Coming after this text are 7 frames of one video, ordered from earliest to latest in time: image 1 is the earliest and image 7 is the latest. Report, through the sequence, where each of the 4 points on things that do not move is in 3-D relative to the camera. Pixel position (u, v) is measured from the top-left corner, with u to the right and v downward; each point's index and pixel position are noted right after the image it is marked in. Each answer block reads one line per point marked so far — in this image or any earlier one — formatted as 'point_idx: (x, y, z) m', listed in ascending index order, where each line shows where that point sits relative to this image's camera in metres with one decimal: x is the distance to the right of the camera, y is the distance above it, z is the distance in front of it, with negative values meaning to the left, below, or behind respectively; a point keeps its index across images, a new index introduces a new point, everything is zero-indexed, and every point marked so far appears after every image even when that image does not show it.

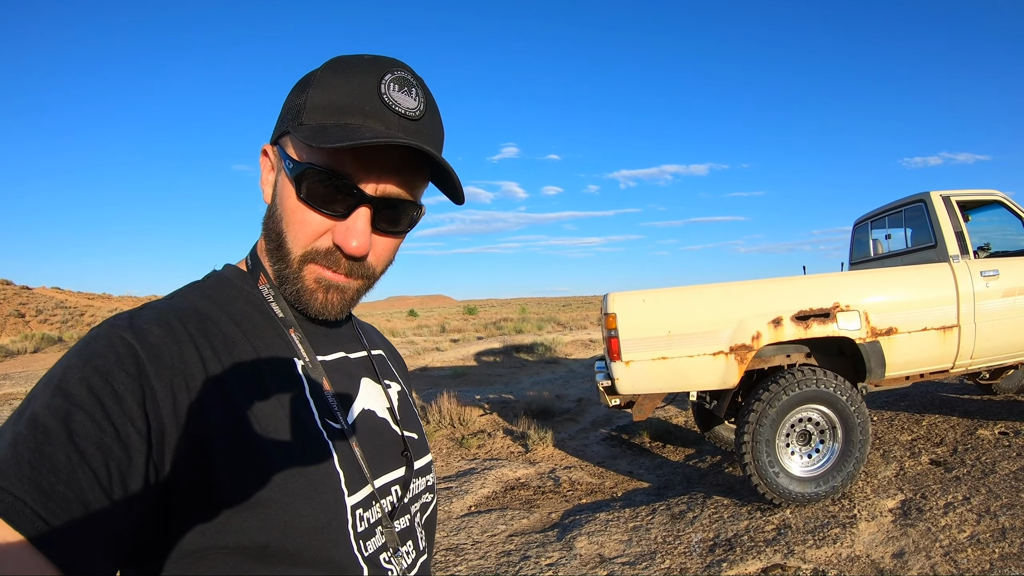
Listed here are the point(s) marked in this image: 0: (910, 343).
0: (+2.8, -0.4, +4.4) m
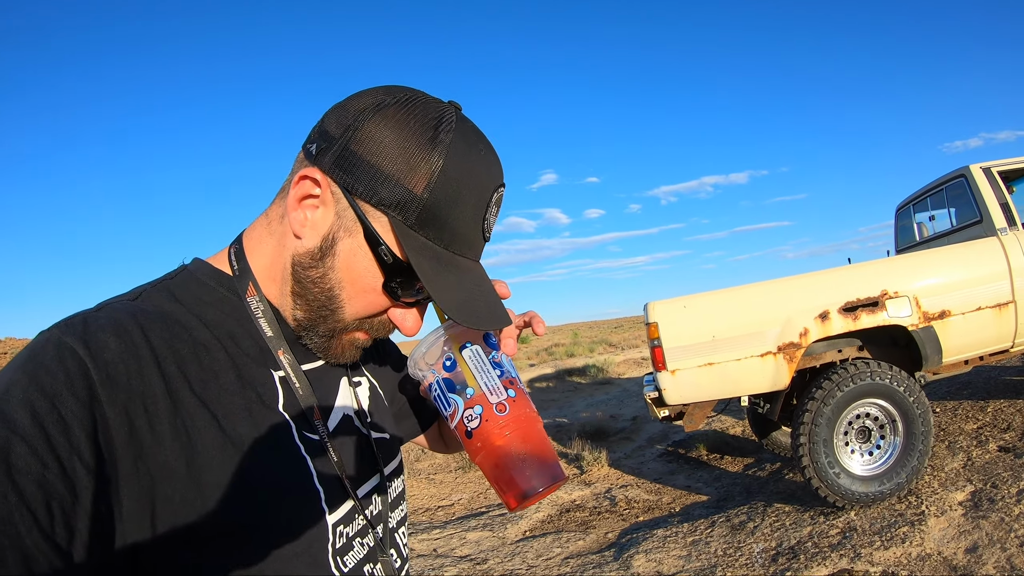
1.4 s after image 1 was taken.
0: (+3.1, -0.3, +4.2) m
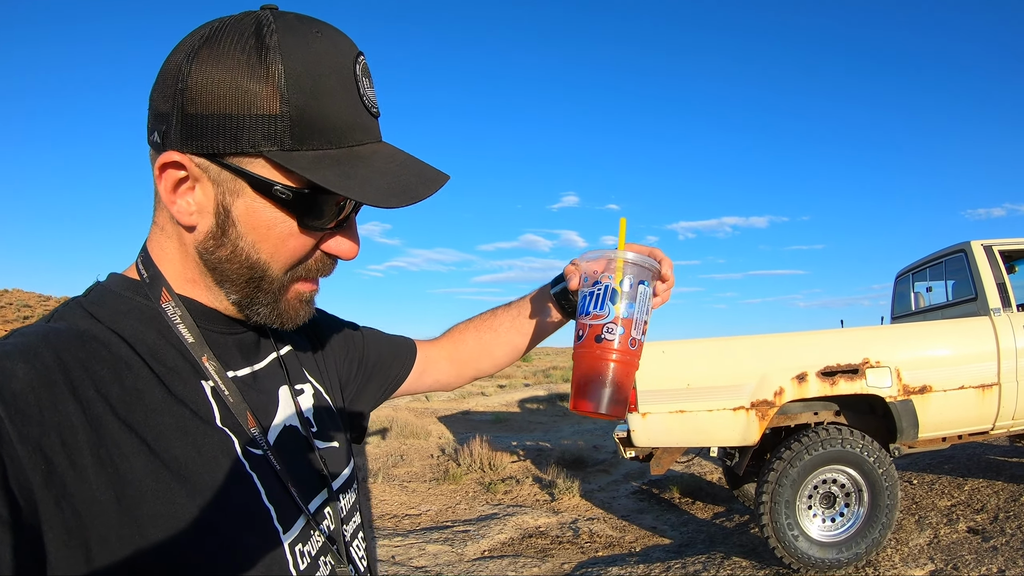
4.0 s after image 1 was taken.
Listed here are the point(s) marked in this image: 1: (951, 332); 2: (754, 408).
0: (+2.9, -0.8, +4.1) m
1: (+2.9, -0.3, +4.1) m
2: (+1.6, -0.8, +4.0) m
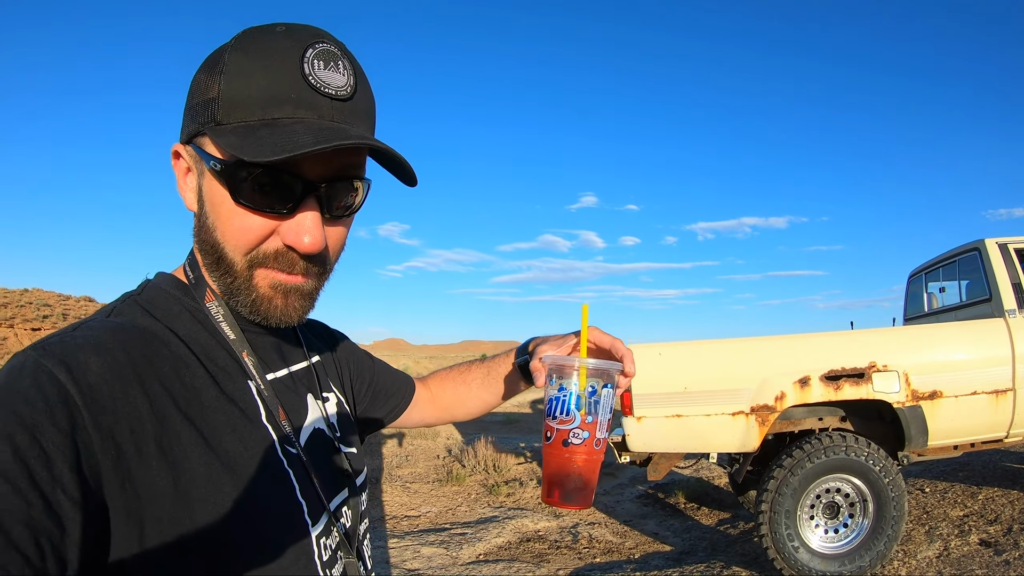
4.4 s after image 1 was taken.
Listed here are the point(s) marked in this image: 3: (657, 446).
0: (+2.8, -0.8, +3.9) m
1: (+2.9, -0.3, +3.9) m
2: (+1.5, -0.8, +3.8) m
3: (+0.9, -1.0, +3.9) m
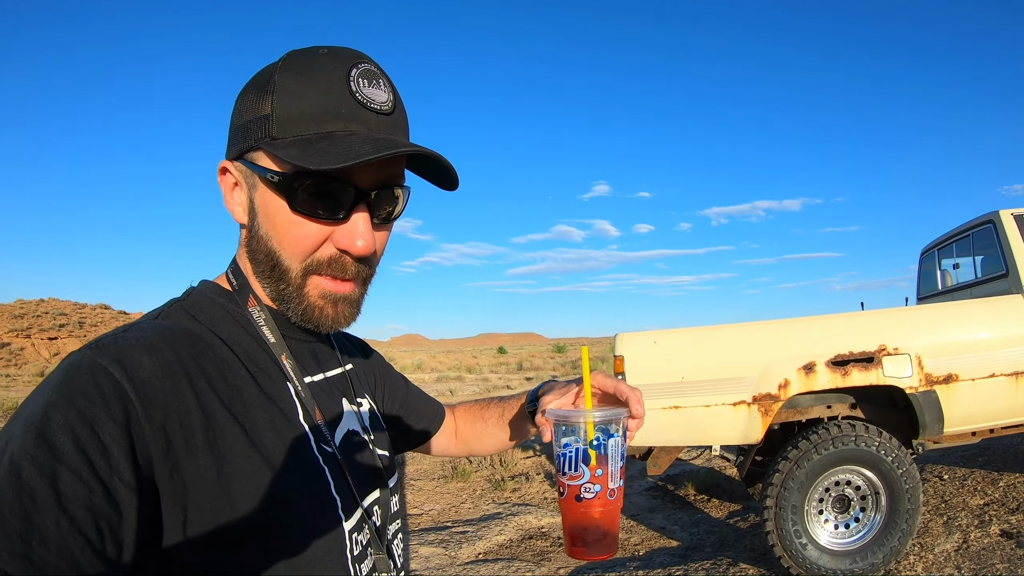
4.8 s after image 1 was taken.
0: (+2.7, -0.6, +3.7) m
1: (+2.8, -0.2, +3.7) m
2: (+1.4, -0.7, +3.6) m
3: (+0.9, -0.9, +3.7) m
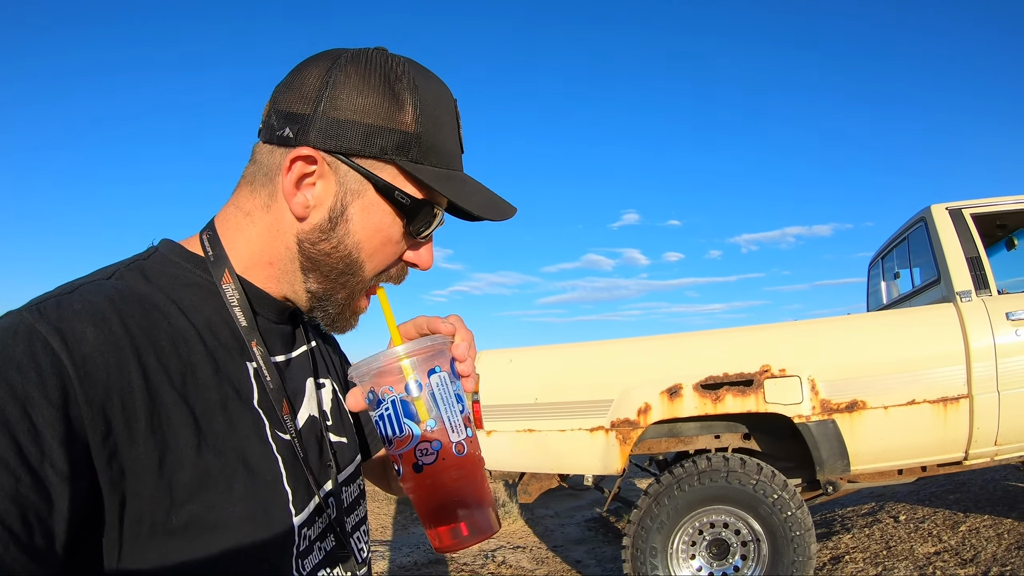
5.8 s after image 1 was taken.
0: (+1.9, -0.7, +3.1) m
1: (+1.9, -0.2, +3.1) m
2: (+0.6, -0.7, +3.2) m
3: (0.0, -1.0, +3.4) m
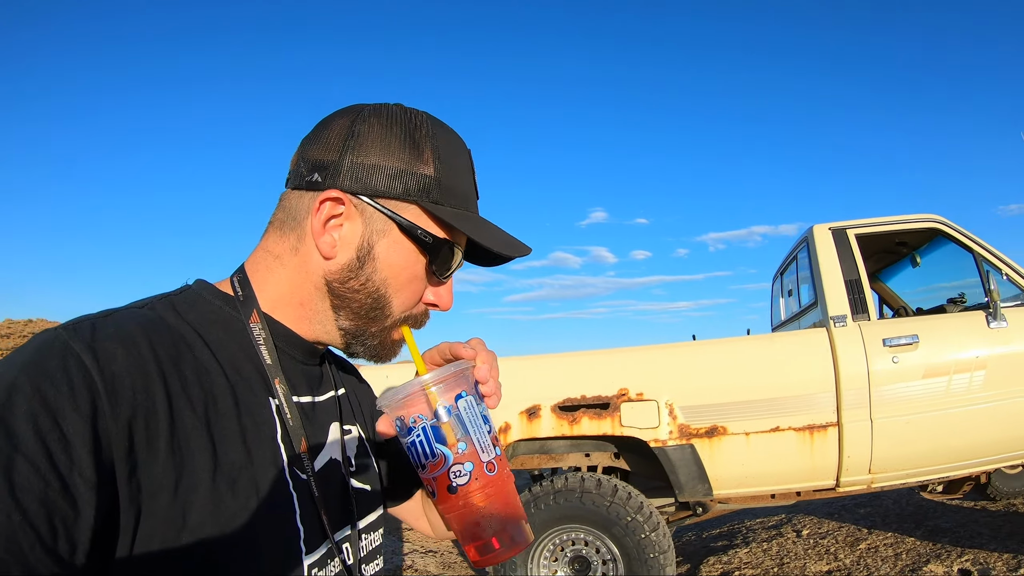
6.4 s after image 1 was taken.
0: (+1.1, -0.8, +3.0) m
1: (+1.2, -0.3, +3.0) m
2: (-0.1, -0.8, +3.3) m
3: (-0.7, -1.1, +3.5) m
